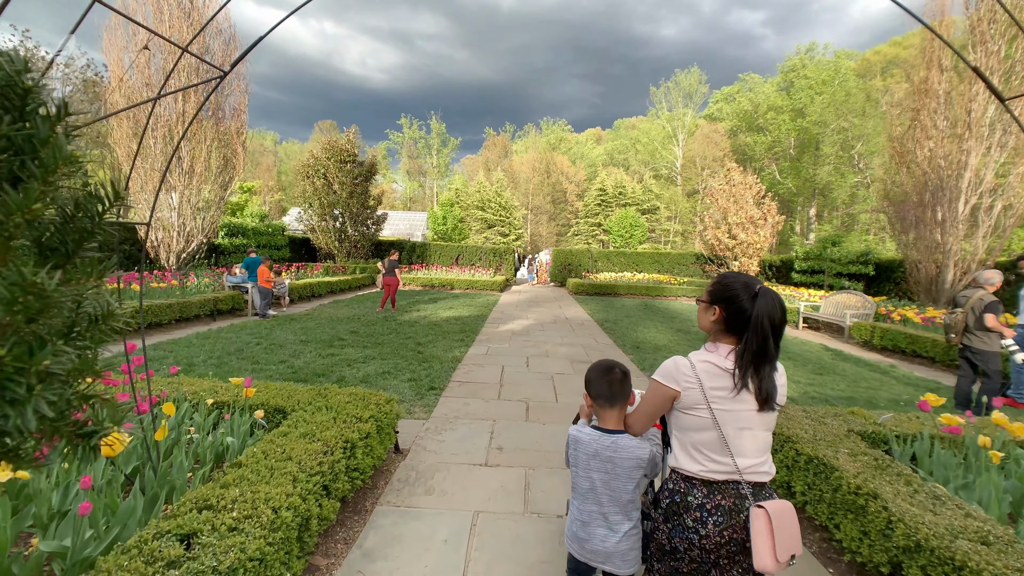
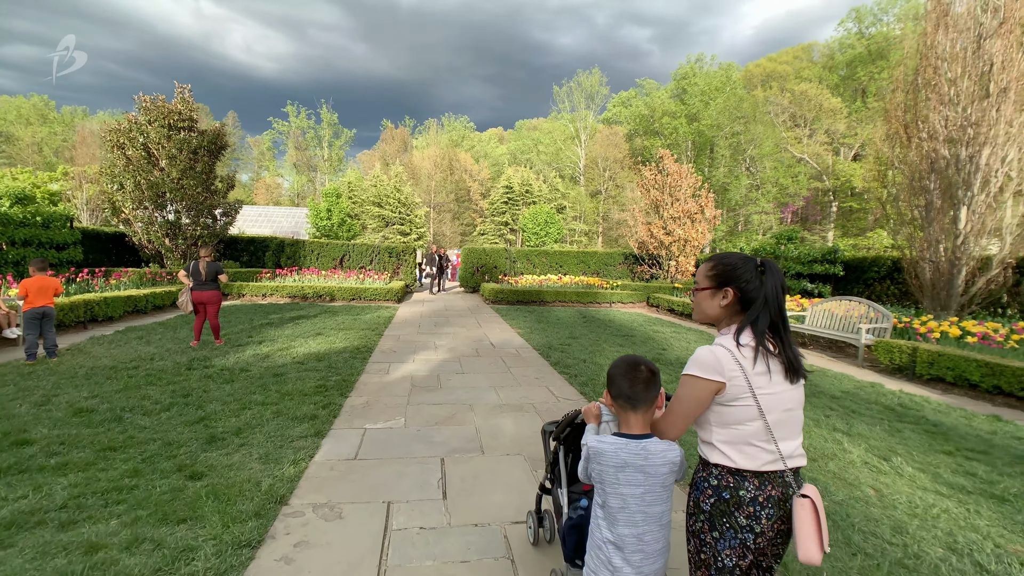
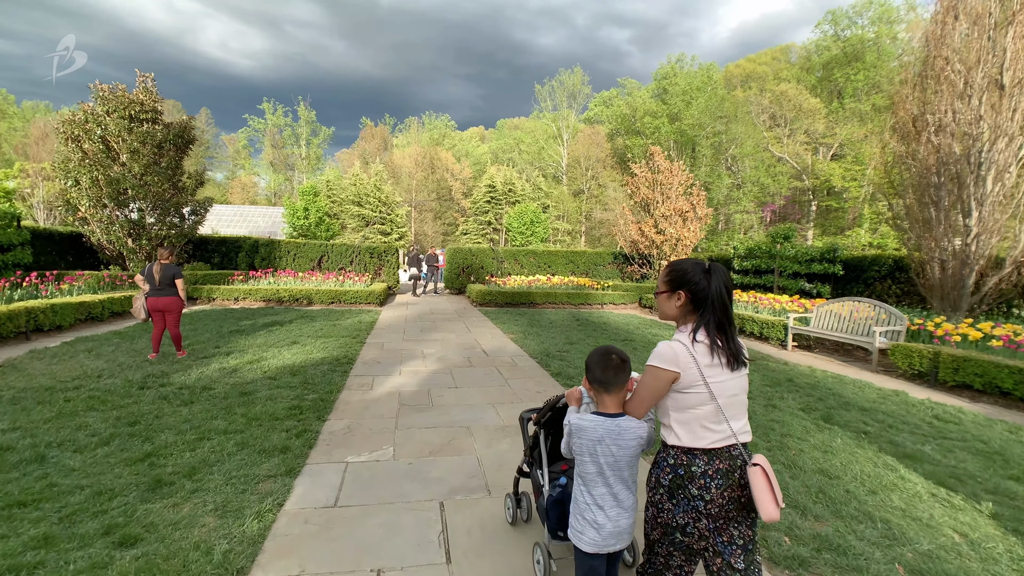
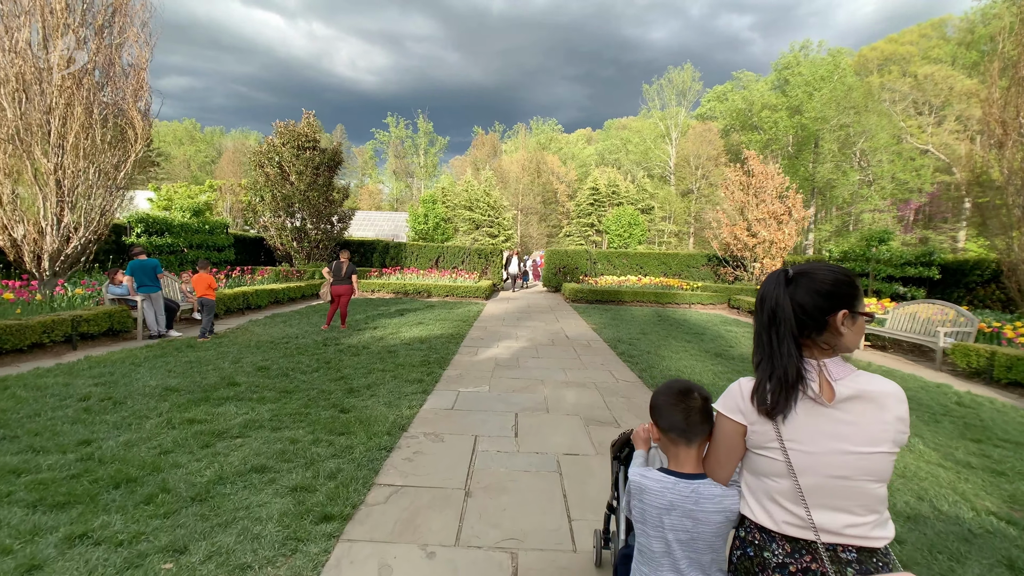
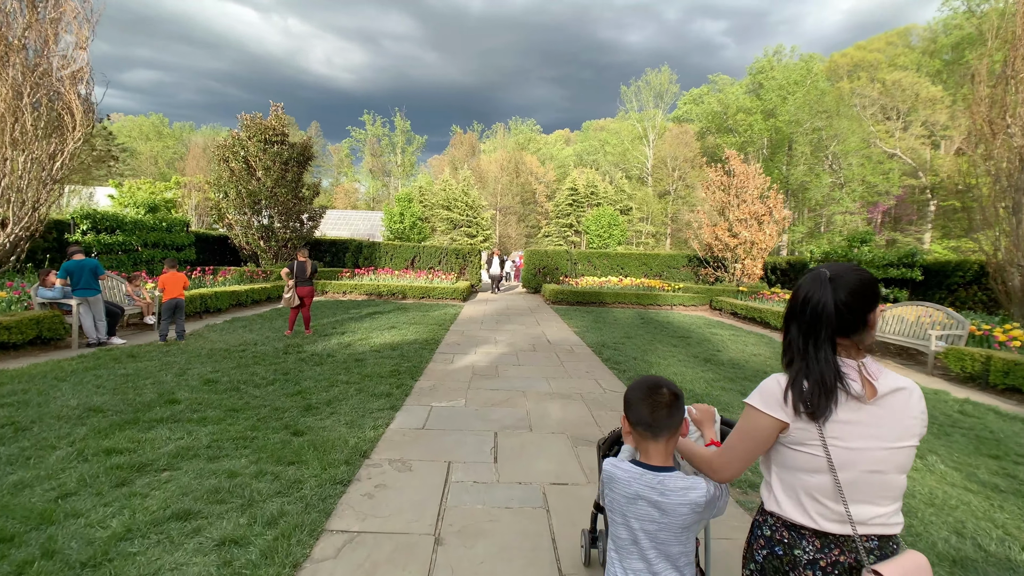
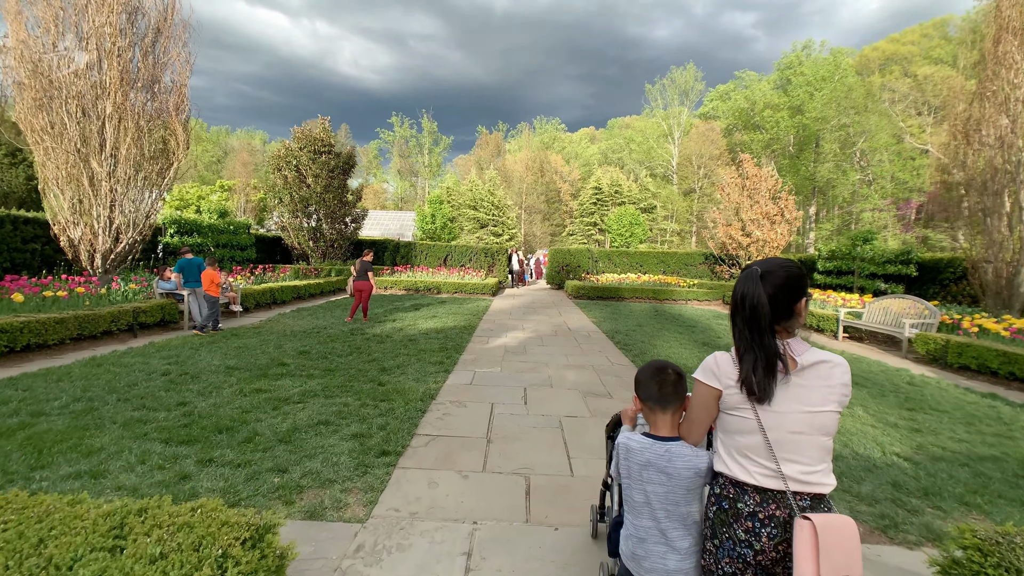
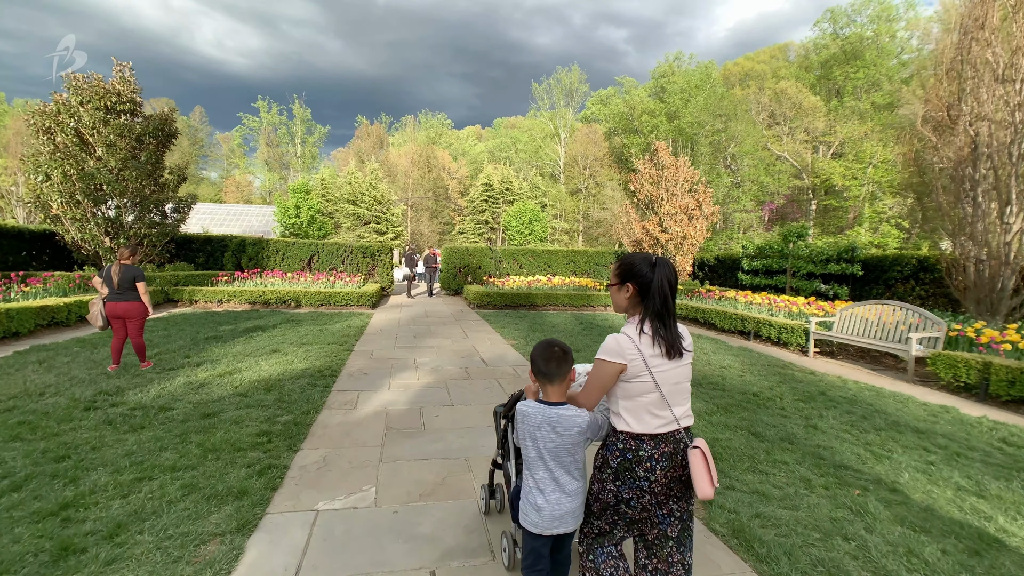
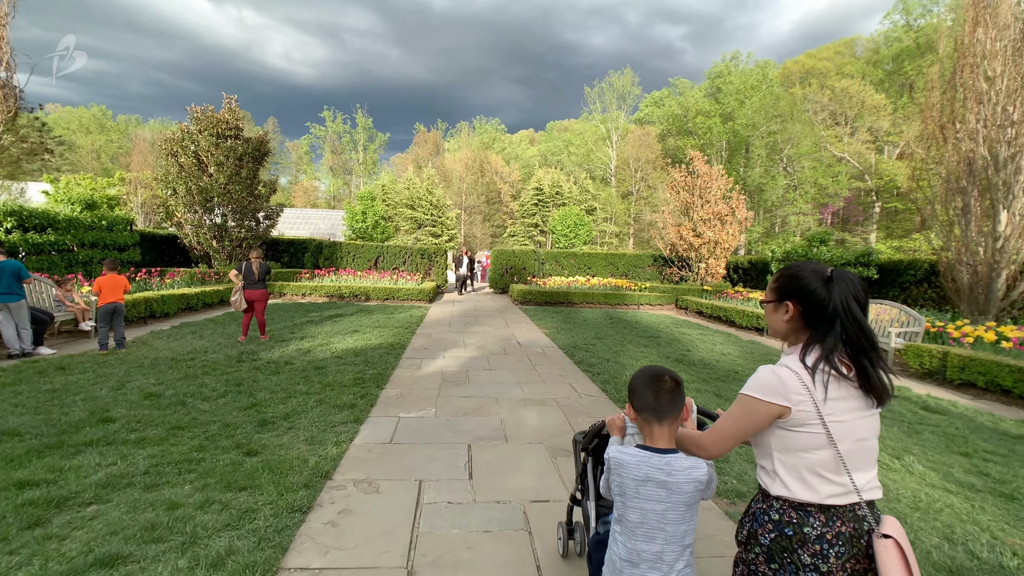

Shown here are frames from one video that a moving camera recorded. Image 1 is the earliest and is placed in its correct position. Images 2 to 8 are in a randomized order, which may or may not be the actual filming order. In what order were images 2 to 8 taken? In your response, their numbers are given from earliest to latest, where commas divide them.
6, 4, 5, 8, 2, 3, 7
